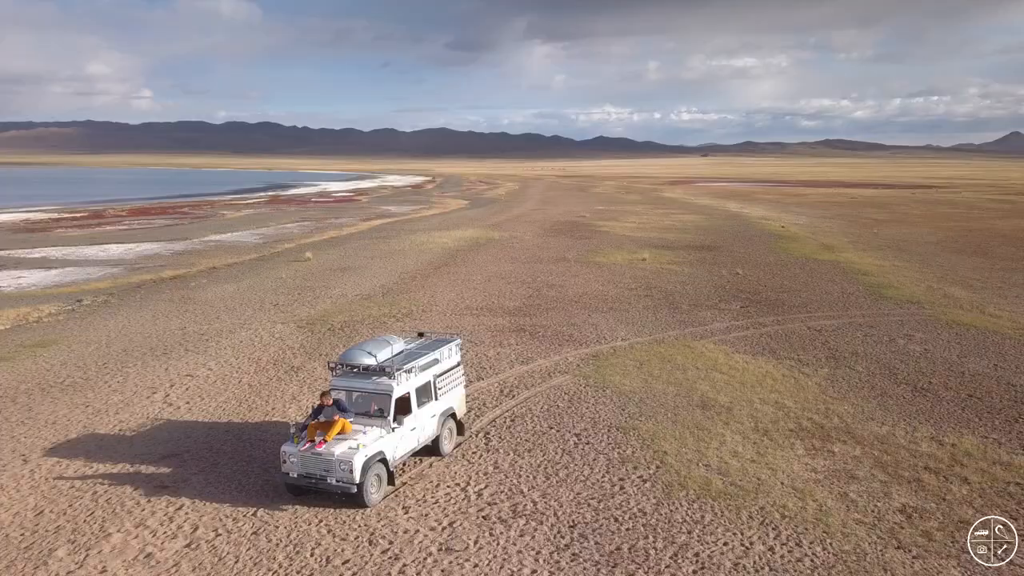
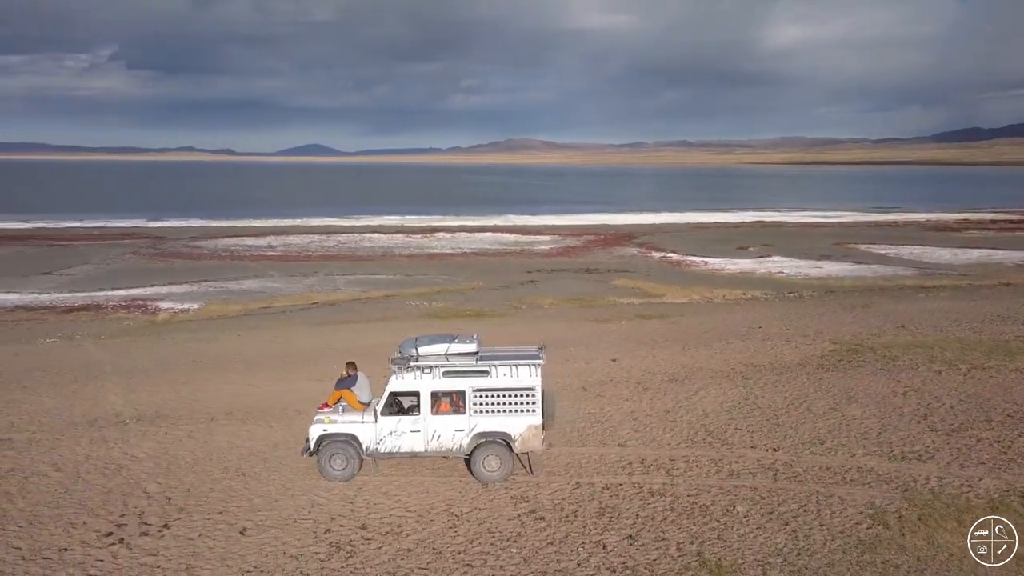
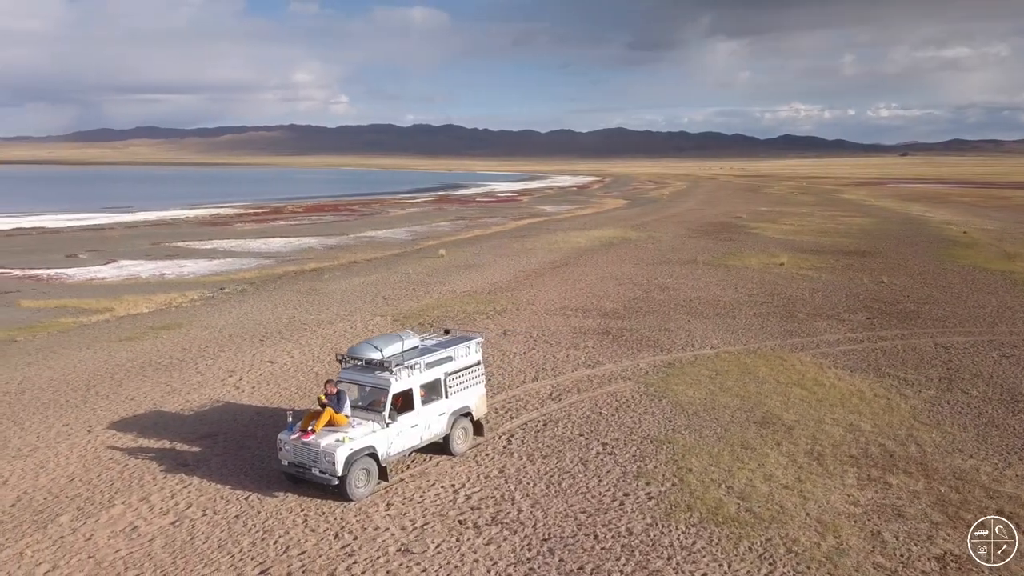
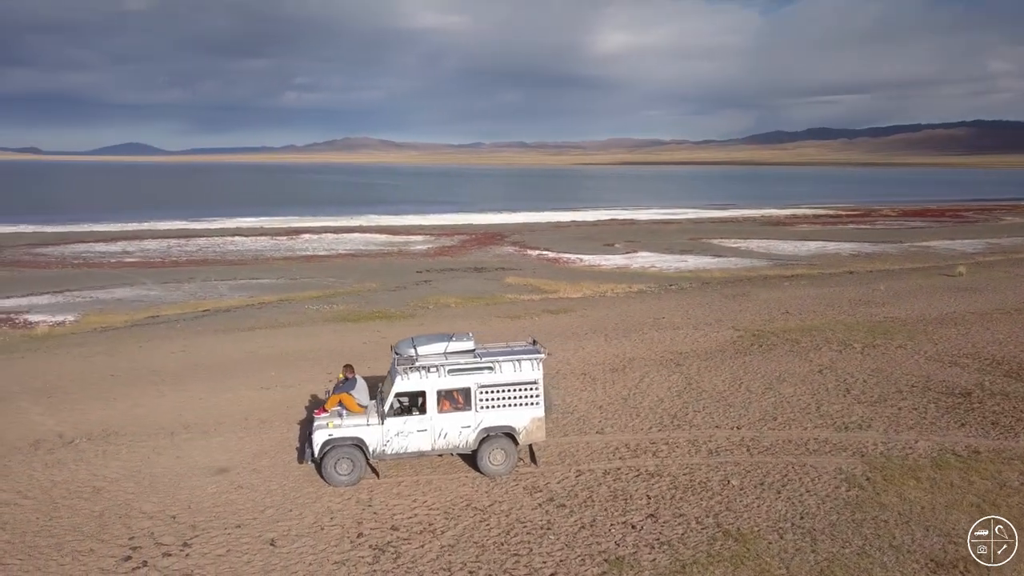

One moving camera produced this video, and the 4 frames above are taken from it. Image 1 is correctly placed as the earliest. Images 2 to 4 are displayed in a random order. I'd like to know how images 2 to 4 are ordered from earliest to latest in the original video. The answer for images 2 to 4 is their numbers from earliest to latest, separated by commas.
3, 4, 2
